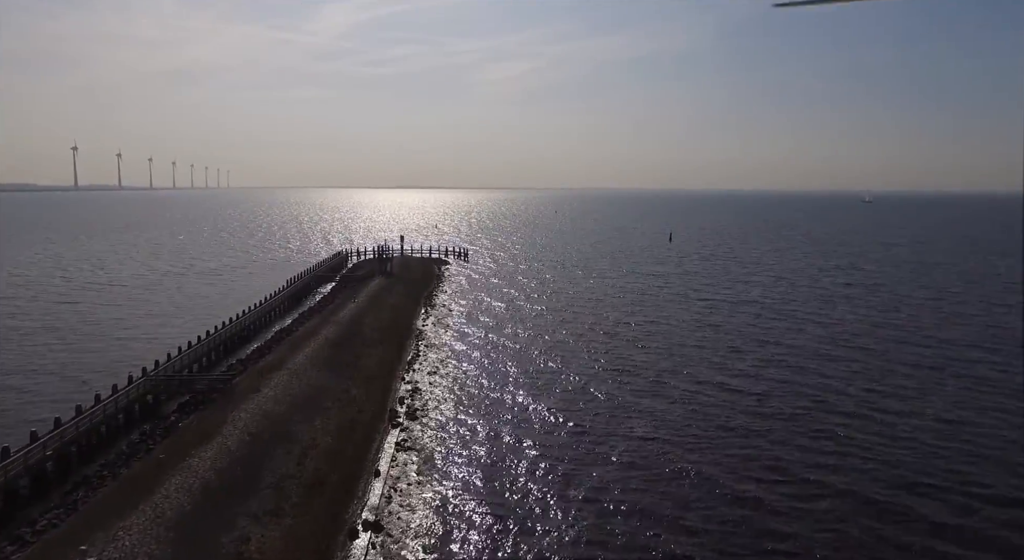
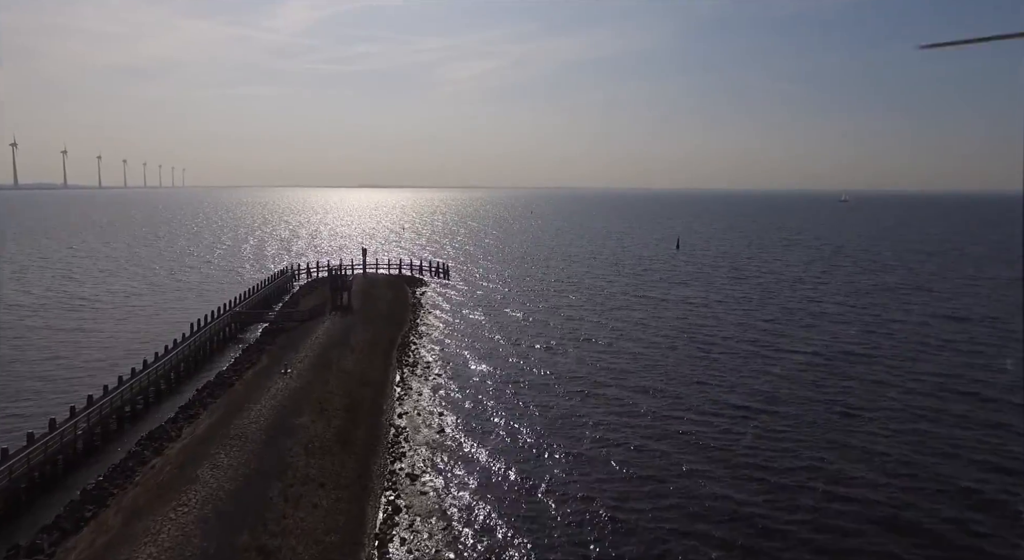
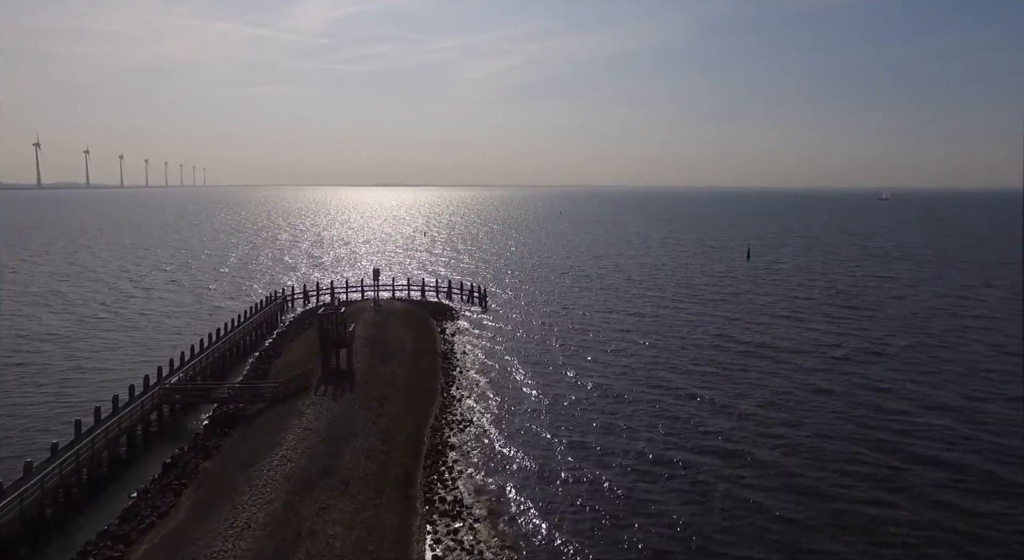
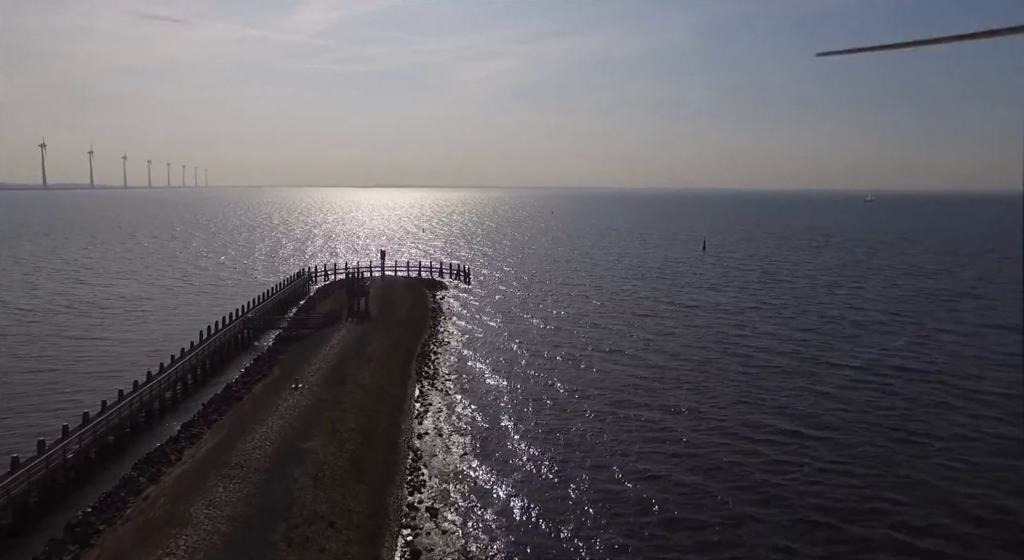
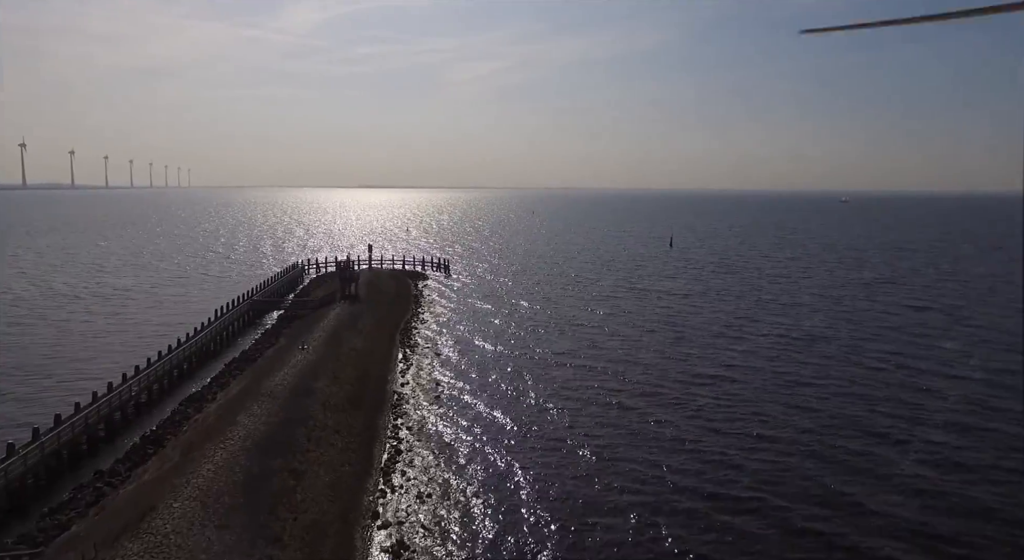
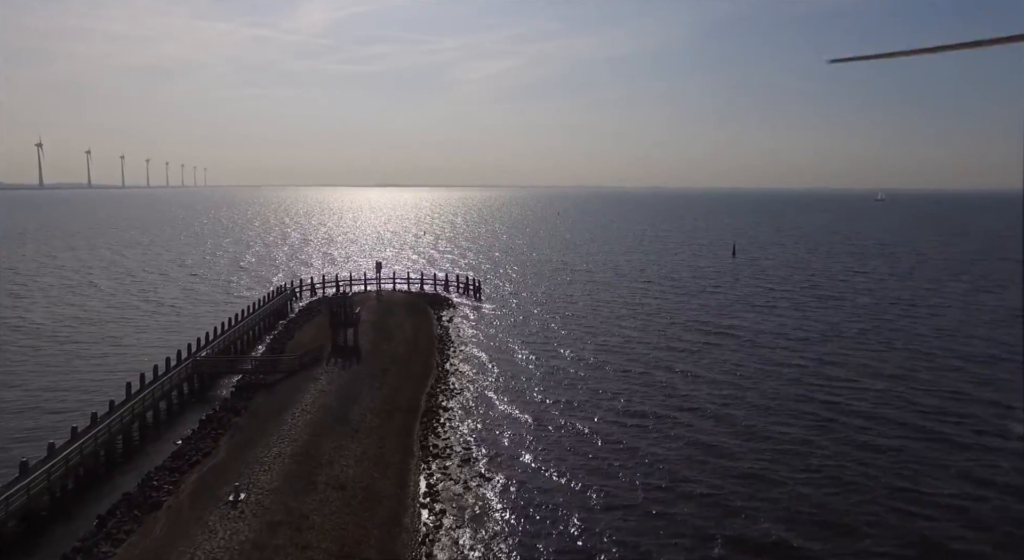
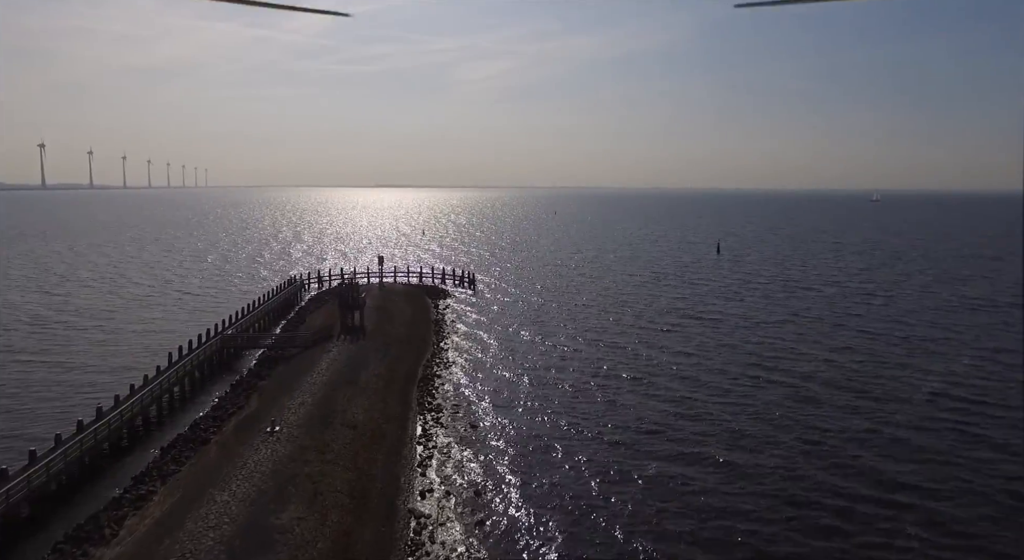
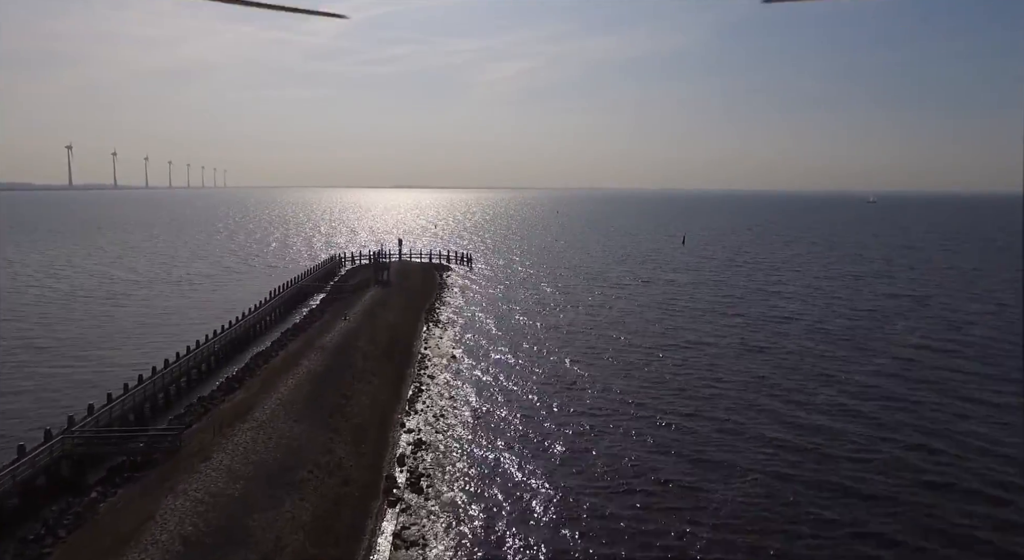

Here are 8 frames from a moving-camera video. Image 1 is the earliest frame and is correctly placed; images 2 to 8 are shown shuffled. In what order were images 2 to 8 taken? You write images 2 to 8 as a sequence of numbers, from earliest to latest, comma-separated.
8, 5, 2, 4, 7, 6, 3
